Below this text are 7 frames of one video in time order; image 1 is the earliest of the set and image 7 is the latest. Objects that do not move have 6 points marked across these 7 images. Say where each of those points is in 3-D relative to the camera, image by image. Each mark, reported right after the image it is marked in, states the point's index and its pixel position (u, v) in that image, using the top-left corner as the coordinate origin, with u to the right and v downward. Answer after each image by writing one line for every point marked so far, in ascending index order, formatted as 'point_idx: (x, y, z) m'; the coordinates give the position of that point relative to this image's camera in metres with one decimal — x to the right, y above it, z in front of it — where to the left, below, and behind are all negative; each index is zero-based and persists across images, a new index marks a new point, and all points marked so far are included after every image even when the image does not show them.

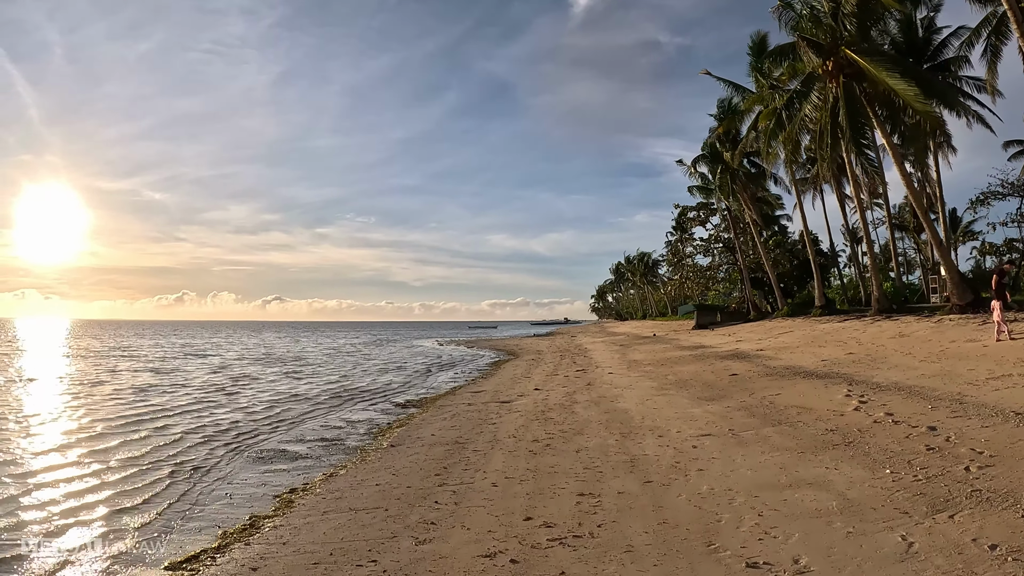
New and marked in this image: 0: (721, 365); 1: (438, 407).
0: (+5.9, -2.2, +15.8) m
1: (-1.9, -2.8, +13.2) m
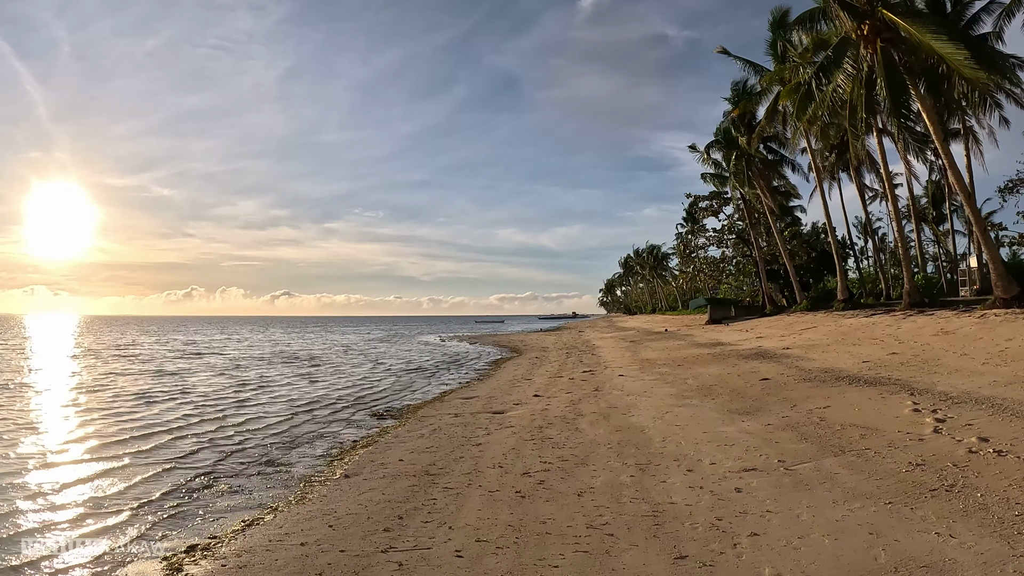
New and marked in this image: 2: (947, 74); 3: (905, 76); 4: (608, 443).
0: (+5.8, -2.0, +13.9) m
1: (-2.1, -2.7, +11.4) m
2: (+14.0, +6.9, +18.2) m
3: (+12.5, +6.7, +18.0) m
4: (+1.2, -2.1, +7.7) m
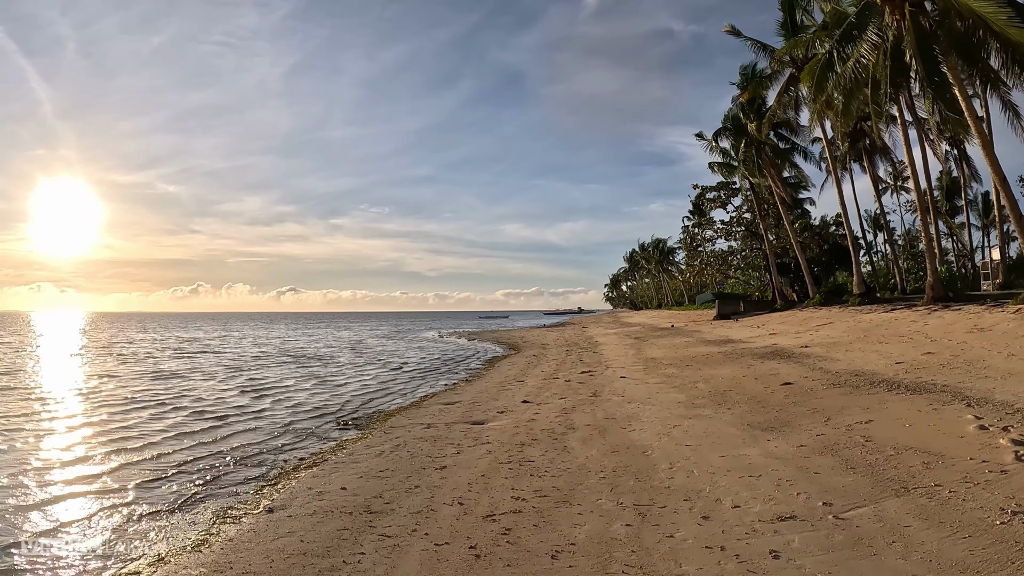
0: (+5.5, -1.8, +12.3) m
1: (-2.3, -2.5, +10.0) m
2: (+13.7, +7.1, +16.5) m
3: (+12.2, +6.9, +16.3) m
4: (+0.9, -2.0, +6.2) m
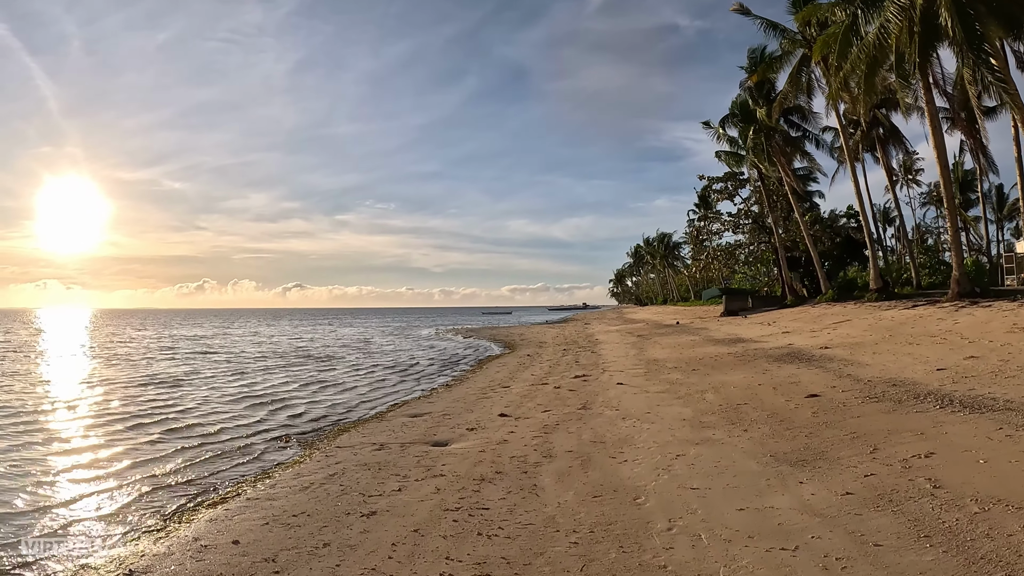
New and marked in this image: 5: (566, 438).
0: (+5.1, -1.7, +10.7) m
1: (-2.8, -2.4, +8.4) m
2: (+13.3, +7.3, +14.7) m
3: (+11.8, +7.1, +14.5) m
4: (+0.4, -1.9, +4.5) m
5: (+0.7, -2.0, +7.6) m
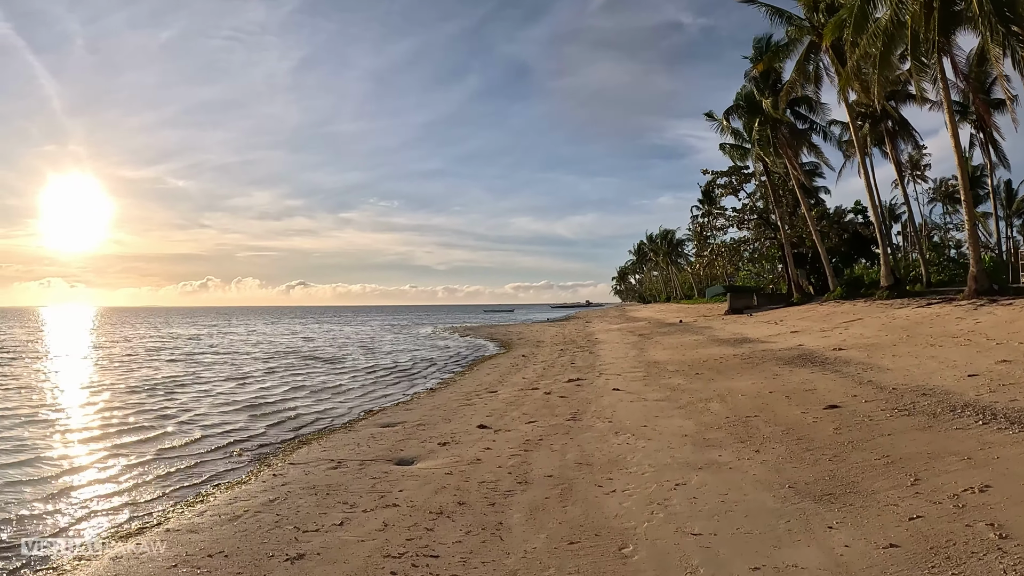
0: (+4.8, -1.6, +9.6) m
1: (-3.1, -2.4, +7.4) m
2: (+13.1, +7.4, +13.6) m
3: (+11.6, +7.2, +13.4) m
4: (+0.1, -1.9, +3.5) m
5: (+0.4, -2.0, +6.6) m
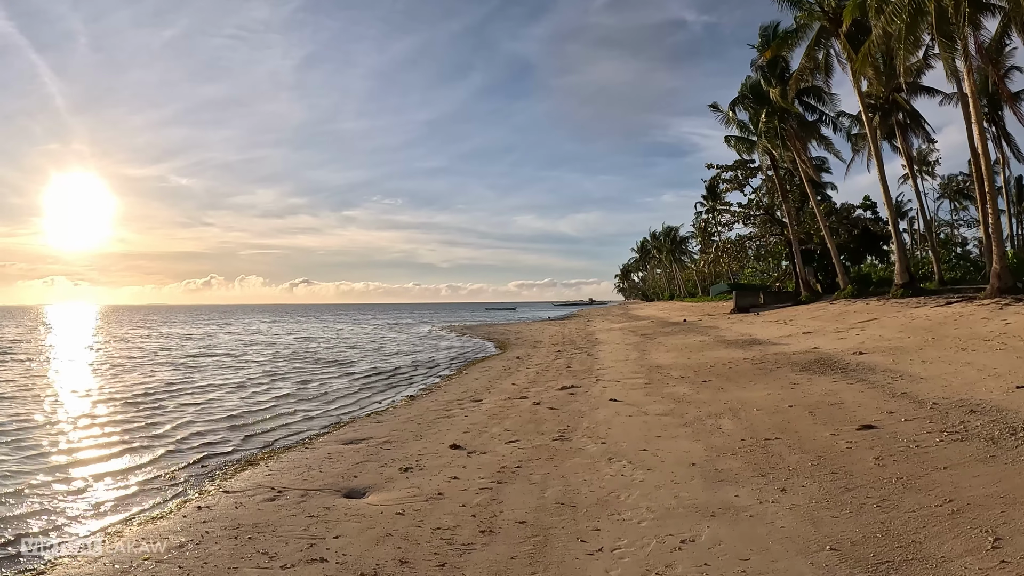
0: (+4.5, -1.6, +8.4) m
1: (-3.4, -2.4, +6.2) m
2: (+12.8, +7.4, +12.2) m
3: (+11.3, +7.2, +12.1) m
4: (-0.2, -1.9, +2.3) m
5: (+0.1, -1.9, +5.4) m
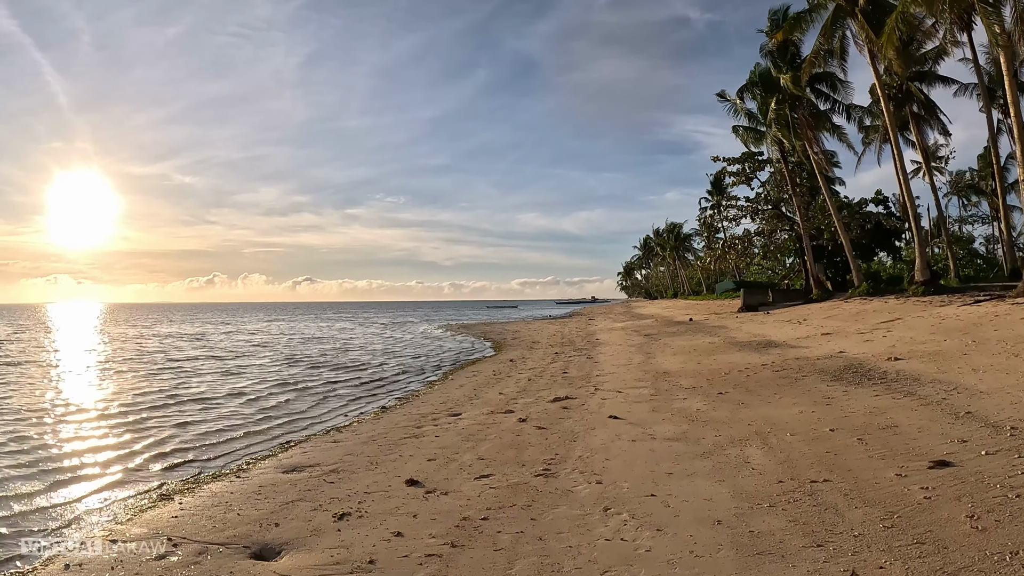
0: (+4.3, -1.5, +6.8) m
1: (-3.7, -2.3, +4.7) m
2: (+12.5, +7.5, +10.6) m
3: (+11.0, +7.3, +10.5) m
4: (-0.6, -1.8, +0.8) m
5: (-0.2, -1.9, +3.9) m
